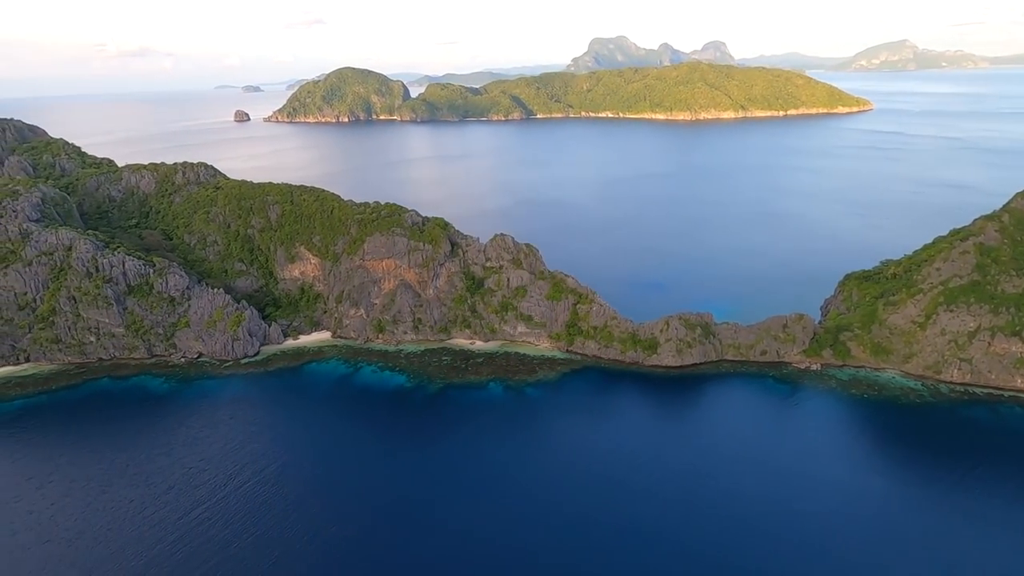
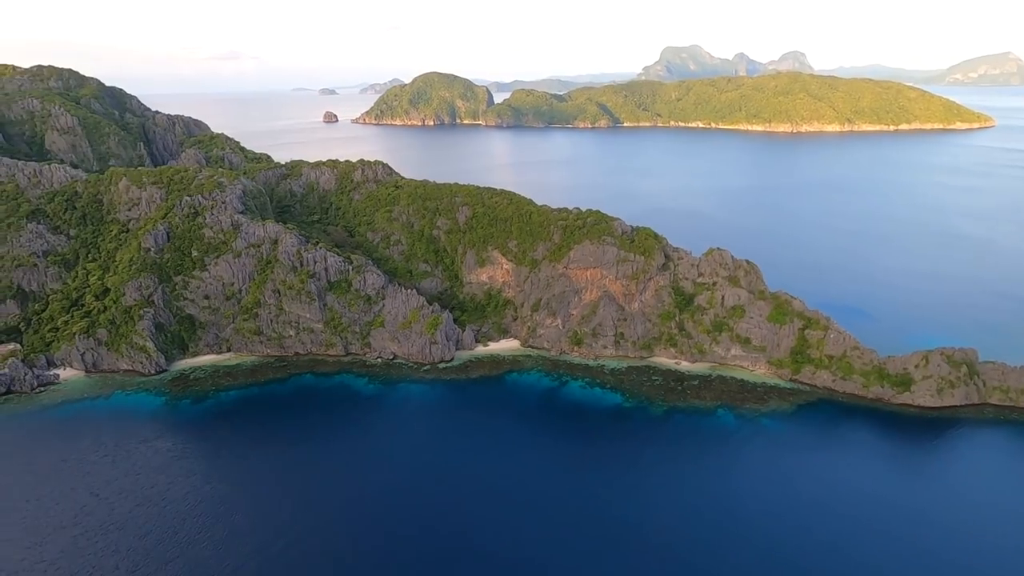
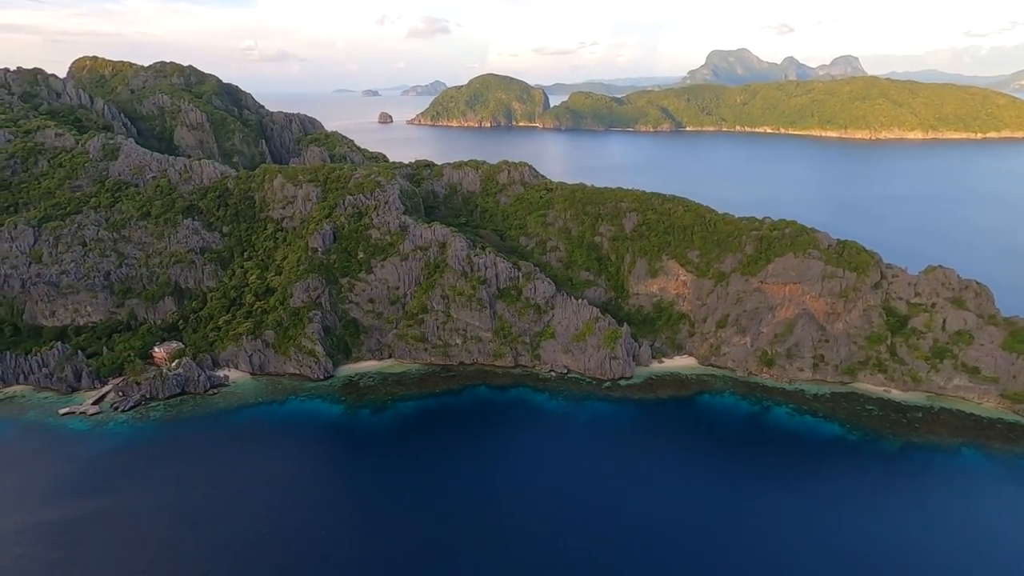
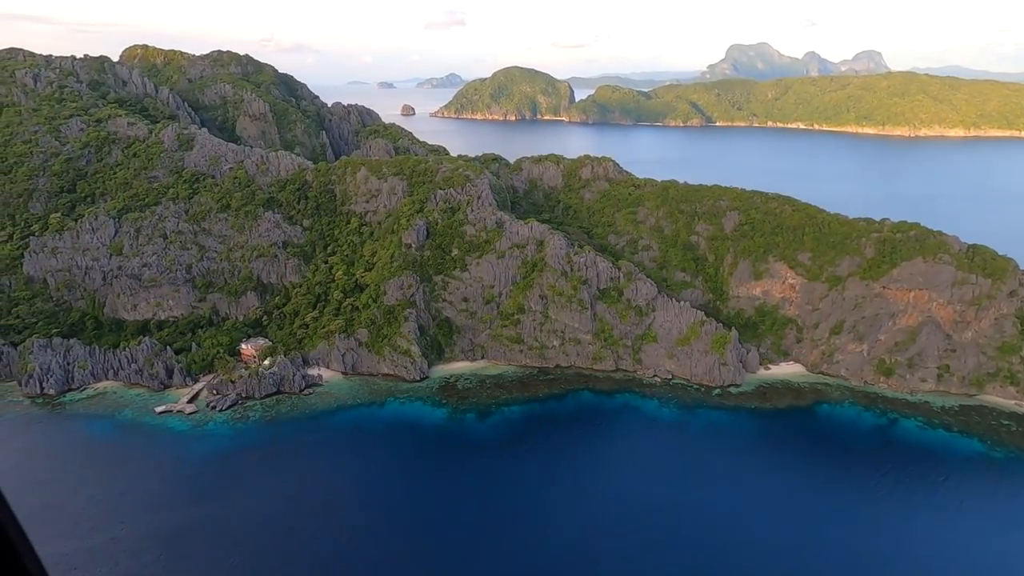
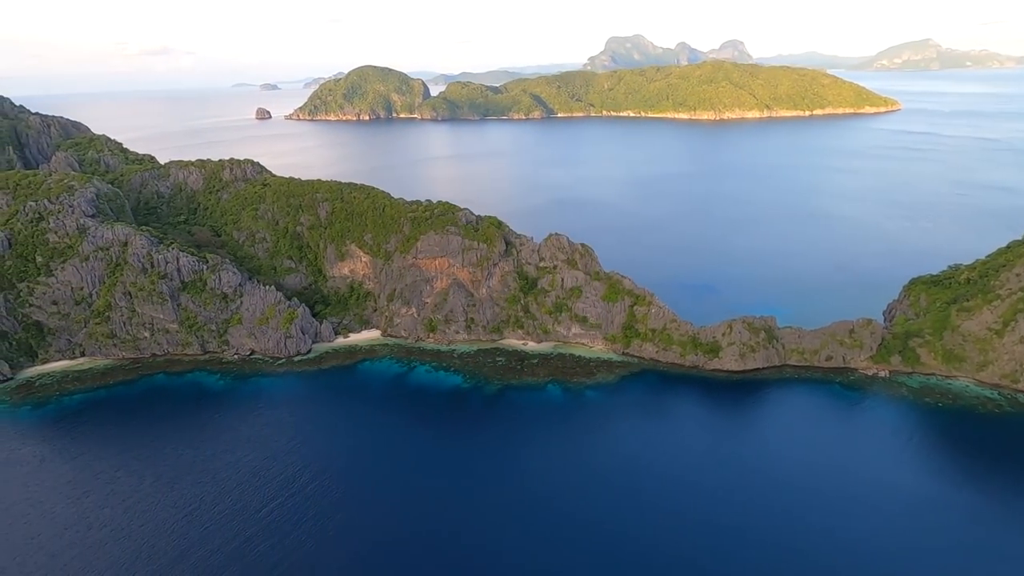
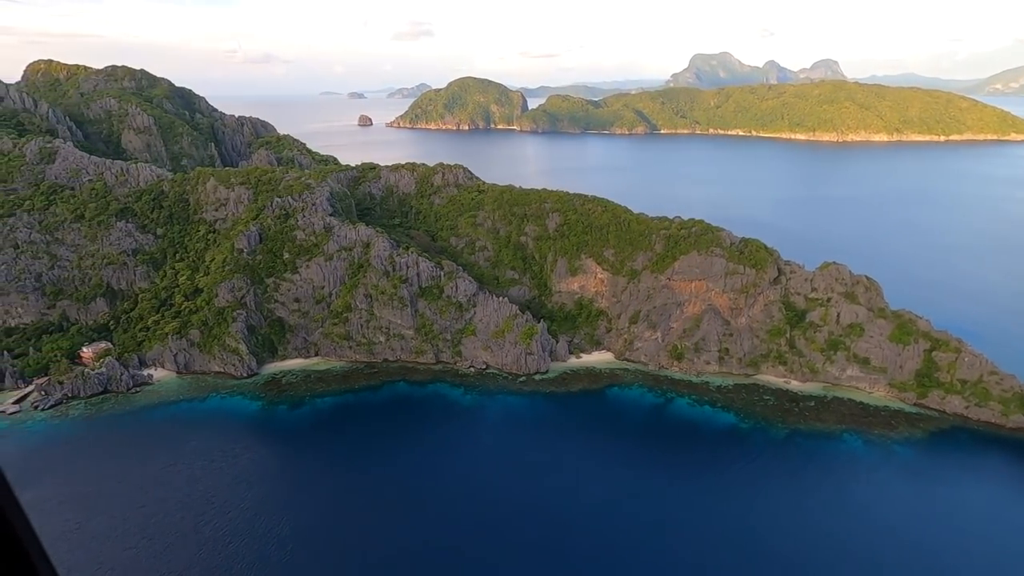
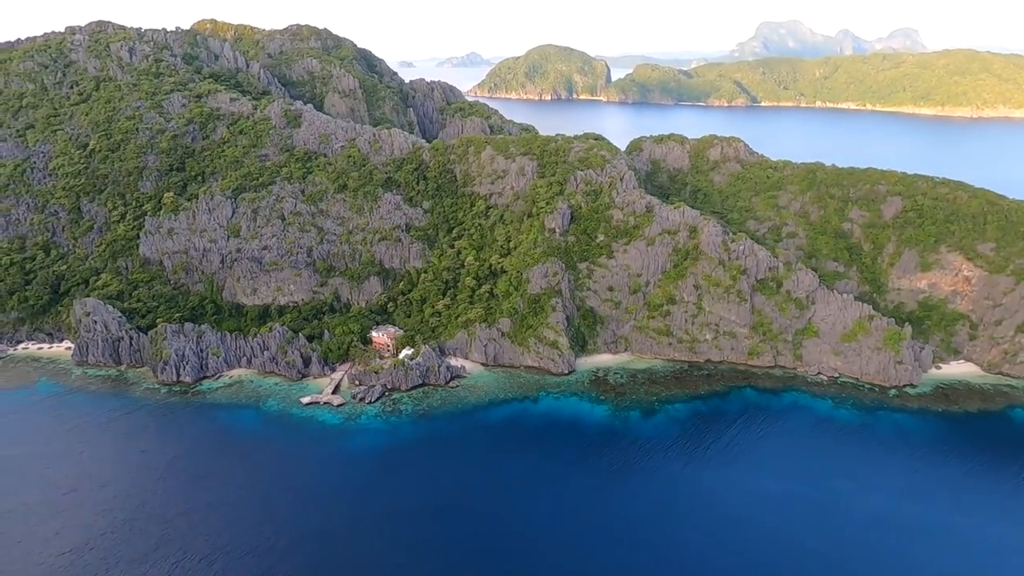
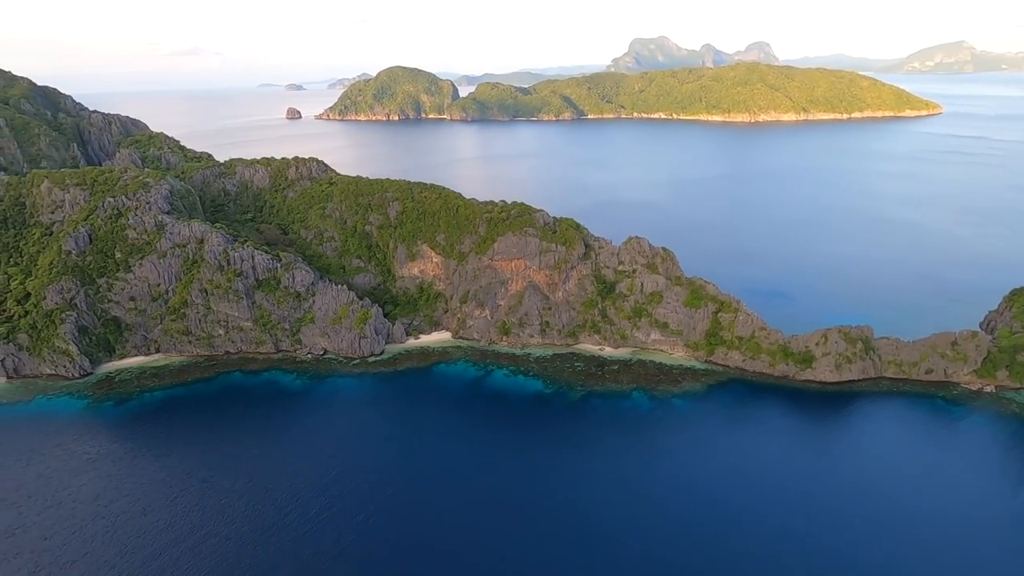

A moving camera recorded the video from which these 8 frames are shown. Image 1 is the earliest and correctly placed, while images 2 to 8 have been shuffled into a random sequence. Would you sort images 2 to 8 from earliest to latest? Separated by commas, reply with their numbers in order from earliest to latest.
5, 8, 2, 6, 3, 4, 7
